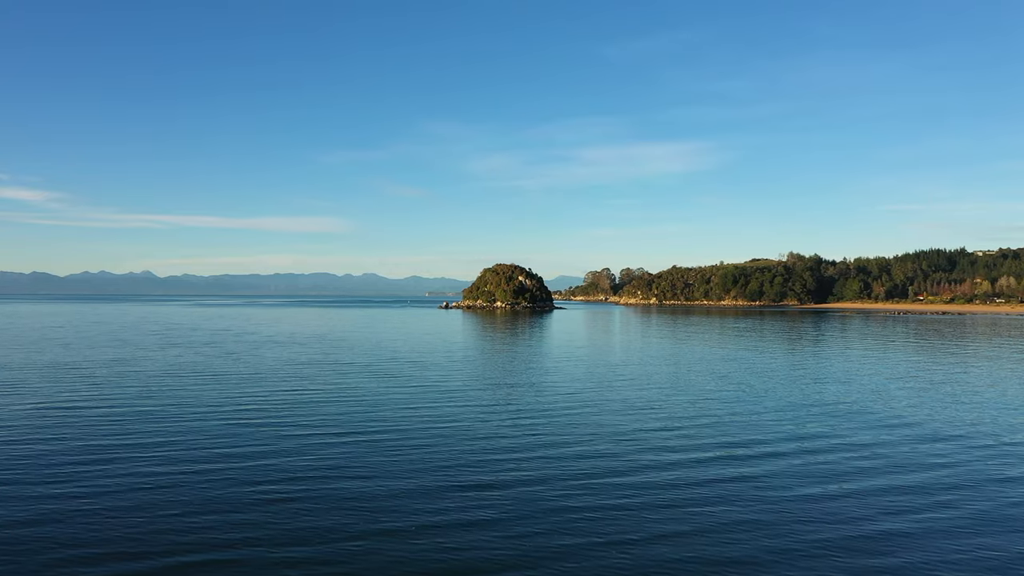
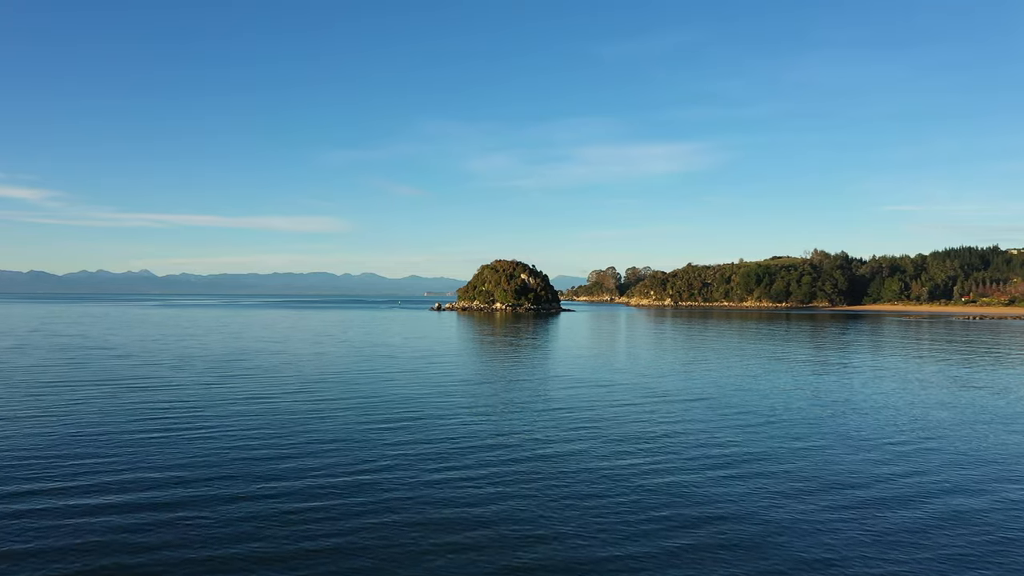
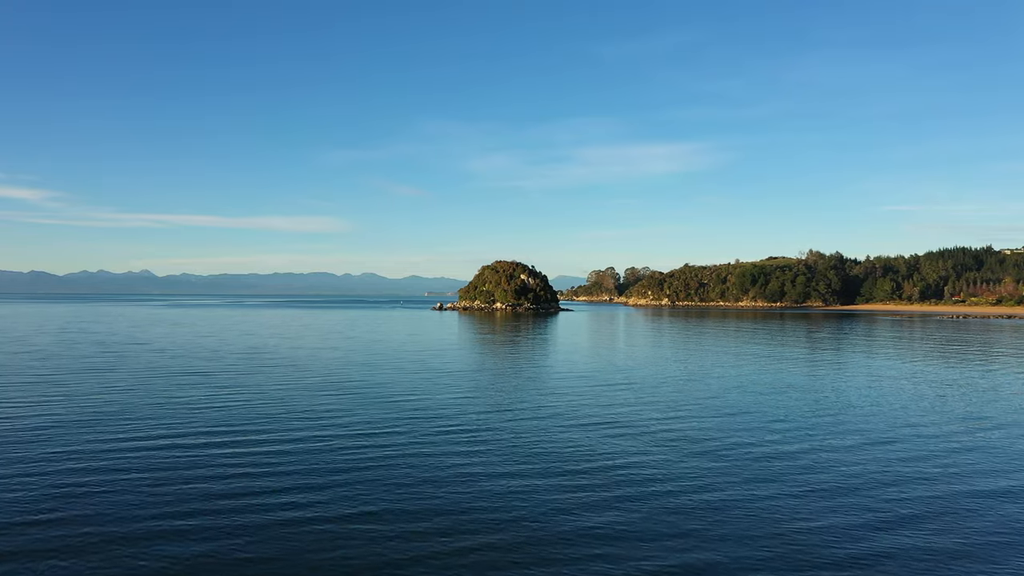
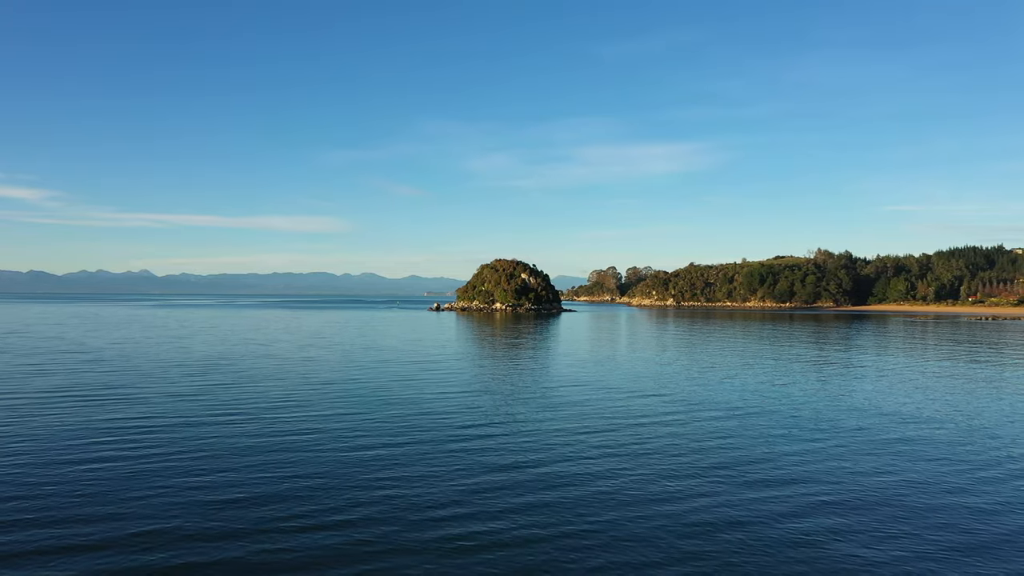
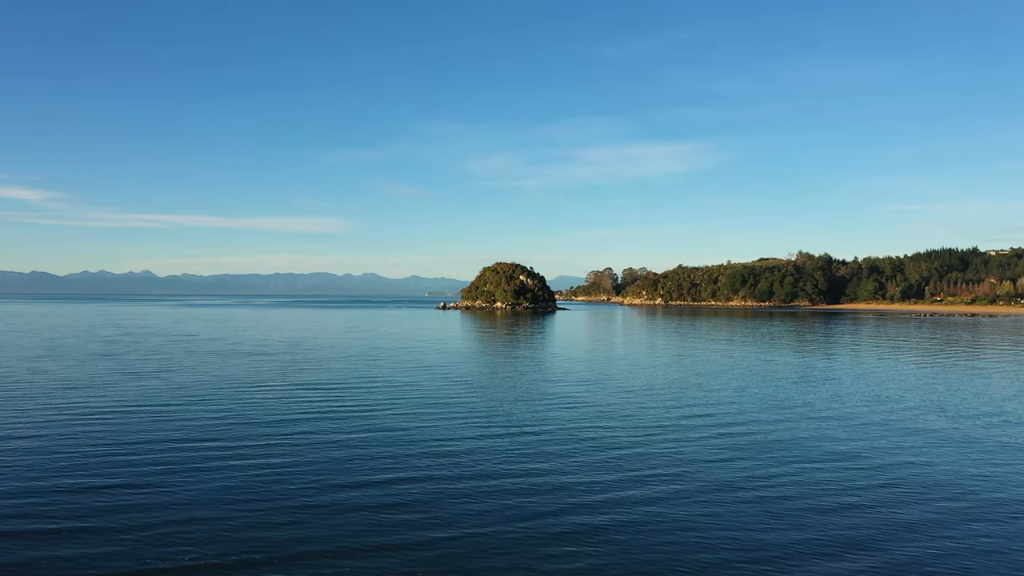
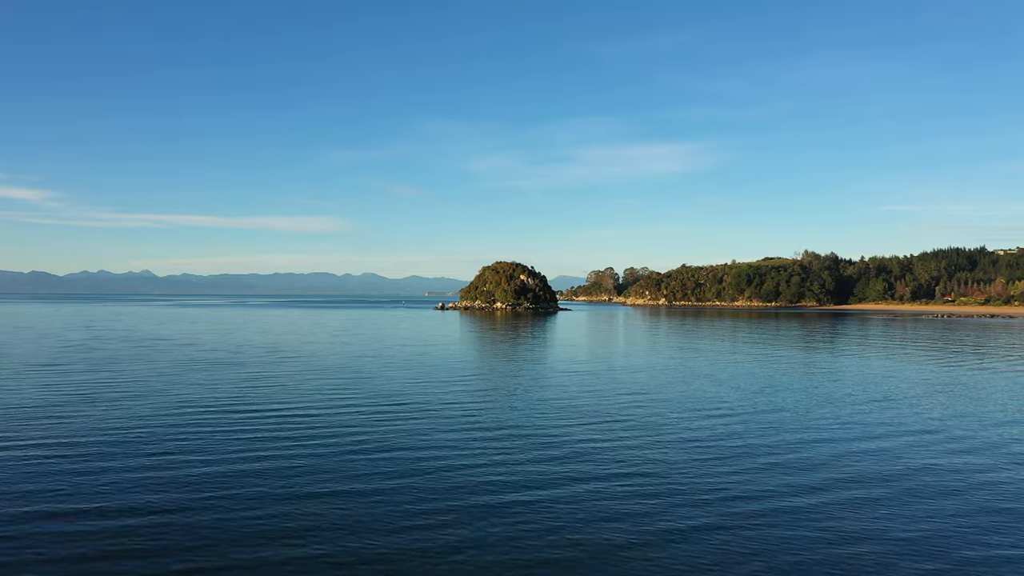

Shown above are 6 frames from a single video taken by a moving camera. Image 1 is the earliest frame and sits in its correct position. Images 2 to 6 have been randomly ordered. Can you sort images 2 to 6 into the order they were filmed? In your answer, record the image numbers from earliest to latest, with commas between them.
5, 6, 3, 2, 4
